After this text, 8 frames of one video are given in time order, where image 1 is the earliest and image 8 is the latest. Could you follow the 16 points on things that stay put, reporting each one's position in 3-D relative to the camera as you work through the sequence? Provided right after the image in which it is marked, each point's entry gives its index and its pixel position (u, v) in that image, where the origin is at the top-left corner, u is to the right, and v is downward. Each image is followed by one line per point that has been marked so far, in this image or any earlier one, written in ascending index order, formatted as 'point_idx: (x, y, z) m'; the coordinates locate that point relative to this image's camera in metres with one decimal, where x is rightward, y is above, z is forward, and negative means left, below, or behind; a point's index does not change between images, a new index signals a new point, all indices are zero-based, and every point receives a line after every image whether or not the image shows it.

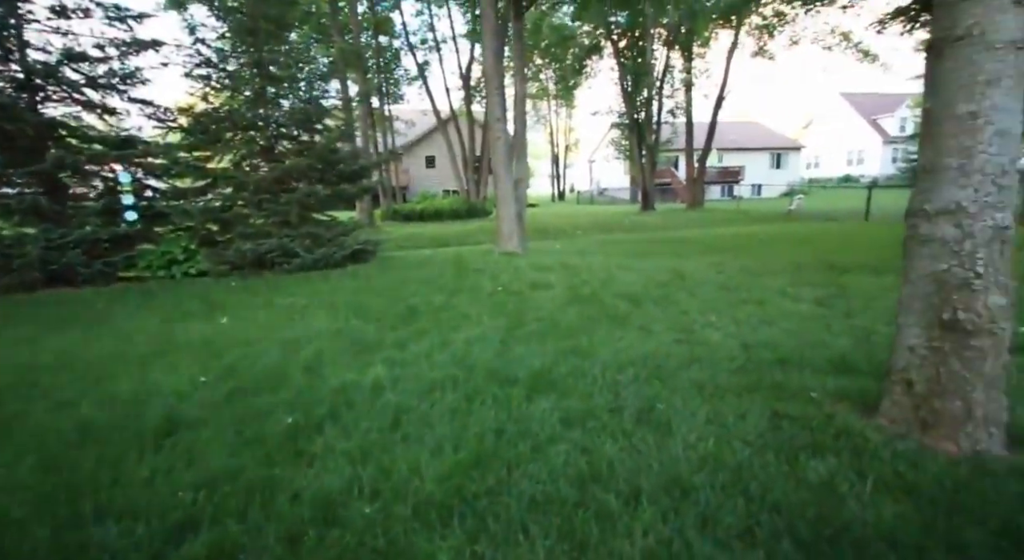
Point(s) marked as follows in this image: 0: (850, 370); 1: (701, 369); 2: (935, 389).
0: (+1.8, -0.5, +2.9) m
1: (+1.1, -0.5, +2.9) m
2: (+1.5, -0.4, +1.9) m
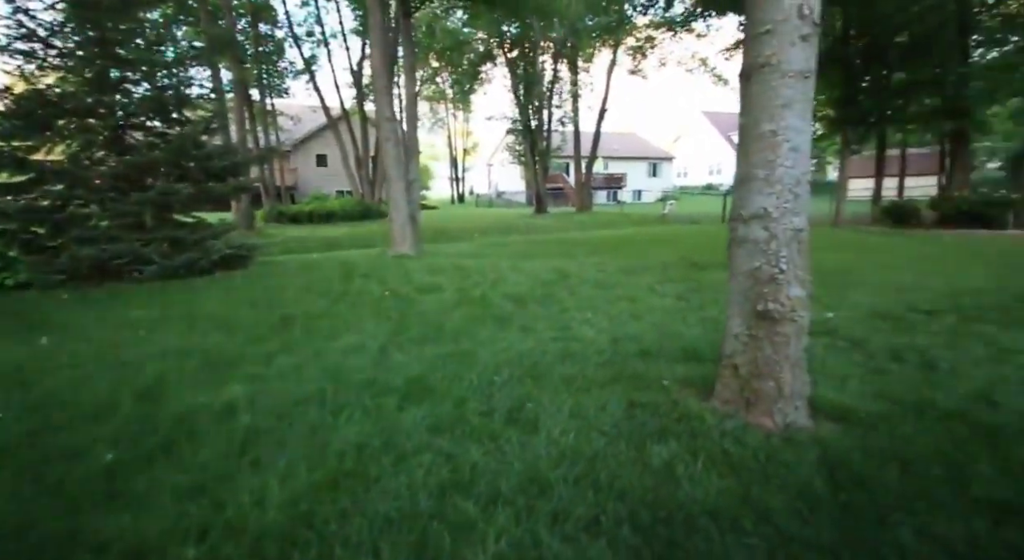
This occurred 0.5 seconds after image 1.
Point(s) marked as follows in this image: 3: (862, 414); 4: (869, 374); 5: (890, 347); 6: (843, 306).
0: (+1.1, -0.5, +3.2) m
1: (+0.3, -0.5, +3.0) m
2: (+1.0, -0.4, +2.2) m
3: (+1.6, -0.6, +2.4) m
4: (+2.0, -0.5, +3.1) m
5: (+2.5, -0.4, +3.6) m
6: (+3.0, -0.2, +4.8) m
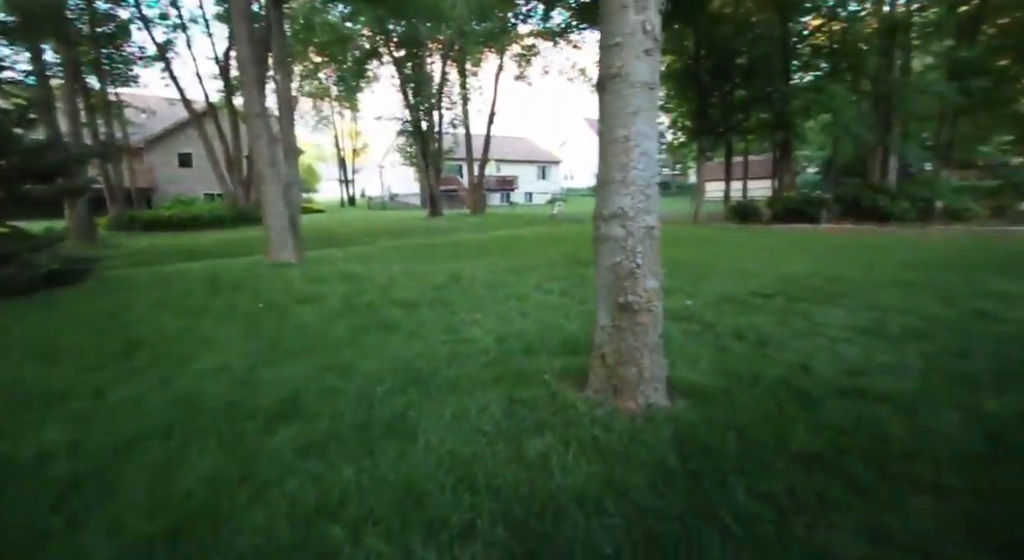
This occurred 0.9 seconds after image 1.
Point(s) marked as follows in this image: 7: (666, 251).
0: (+0.4, -0.4, +3.4) m
1: (-0.3, -0.5, +3.0) m
2: (+0.5, -0.3, +2.3) m
3: (+1.0, -0.6, +2.7) m
4: (+1.3, -0.4, +3.4) m
5: (+1.7, -0.3, +4.1) m
6: (+1.9, -0.1, +5.3) m
7: (+2.4, +0.5, +8.6) m
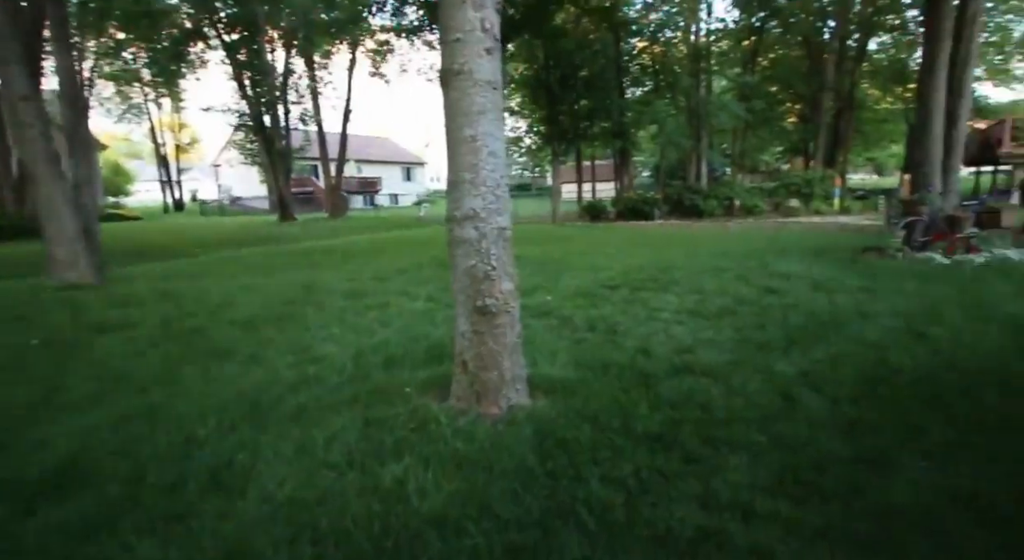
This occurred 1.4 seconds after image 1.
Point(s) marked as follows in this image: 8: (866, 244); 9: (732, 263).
0: (-0.5, -0.5, +3.3) m
1: (-1.1, -0.5, +2.8) m
2: (-0.1, -0.4, +2.3) m
3: (+0.3, -0.6, +2.8) m
4: (+0.4, -0.4, +3.5) m
5: (+0.6, -0.3, +4.3) m
6: (+0.5, -0.1, +5.5) m
7: (+0.1, +0.5, +8.8) m
8: (+6.1, +0.7, +9.5) m
9: (+2.9, +0.2, +7.3) m
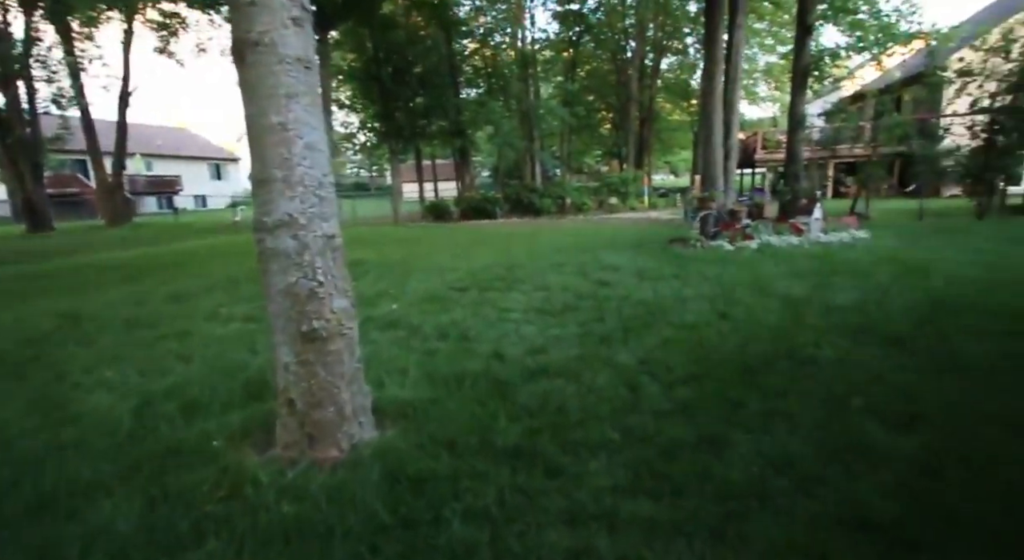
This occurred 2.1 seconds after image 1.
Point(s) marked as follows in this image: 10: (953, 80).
0: (-1.3, -0.6, +2.7) m
1: (-1.7, -0.7, +2.1) m
2: (-0.7, -0.4, +1.9) m
3: (-0.4, -0.6, +2.5) m
4: (-0.5, -0.5, +3.3) m
5: (-0.5, -0.4, +4.0) m
6: (-1.0, -0.1, +5.2) m
7: (-2.3, +0.4, +8.3) m
8: (+3.1, +0.9, +10.6) m
9: (+0.8, +0.3, +7.5) m
10: (+10.8, +5.0, +13.7) m
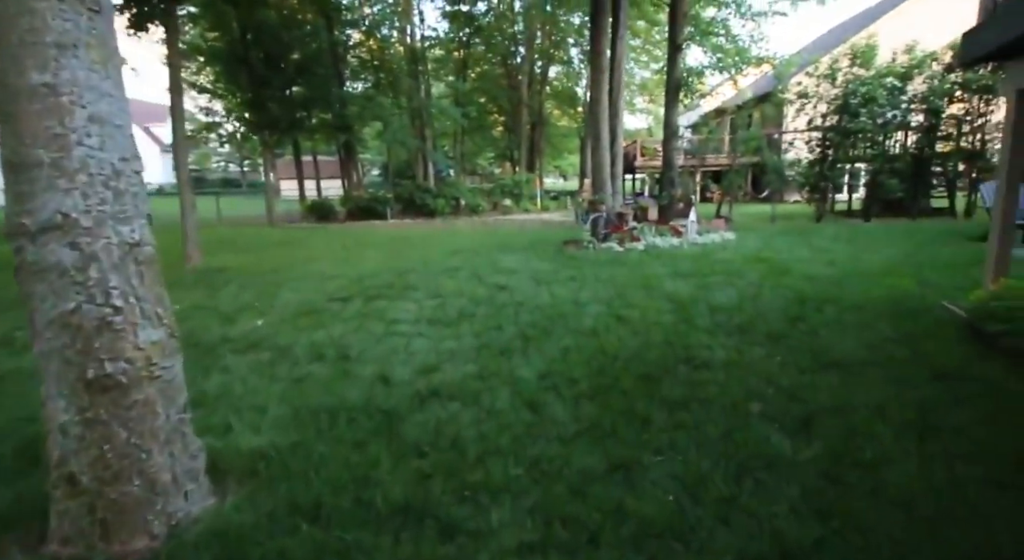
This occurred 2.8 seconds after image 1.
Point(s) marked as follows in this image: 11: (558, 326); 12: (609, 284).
0: (-1.8, -0.6, +2.1) m
1: (-2.1, -0.7, +1.4) m
2: (-1.0, -0.5, +1.4) m
3: (-0.9, -0.7, +2.0) m
4: (-1.1, -0.6, +2.7) m
5: (-1.3, -0.4, +3.5) m
6: (-2.0, -0.2, +4.5) m
7: (-3.9, +0.3, +7.3) m
8: (+1.1, +0.8, +10.6) m
9: (-0.6, +0.2, +7.2) m
10: (+7.9, +5.1, +15.2) m
11: (+0.4, -0.4, +4.0) m
12: (+1.0, -0.1, +5.7) m
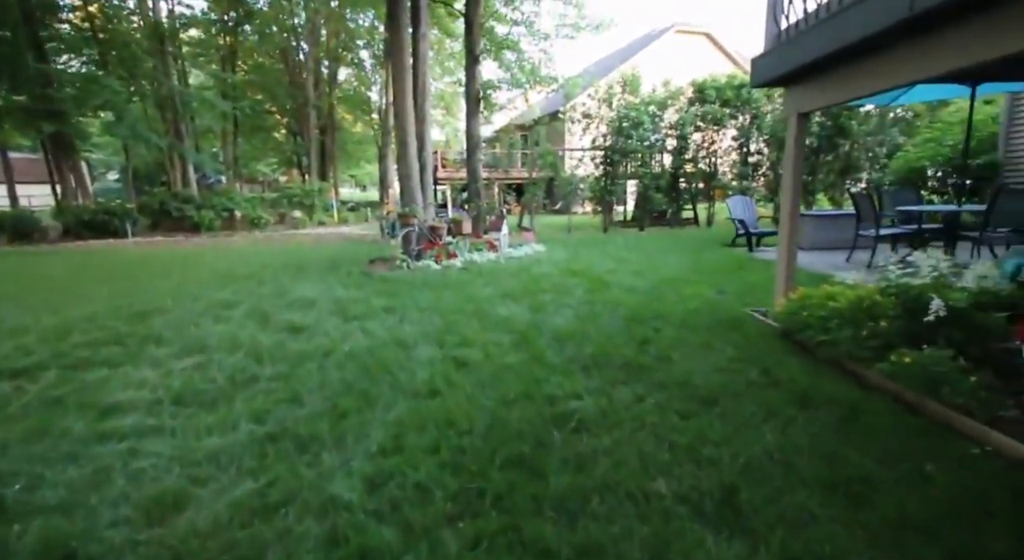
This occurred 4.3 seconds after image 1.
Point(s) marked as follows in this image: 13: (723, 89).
0: (-2.0, -0.9, +0.4) m
1: (-2.0, -1.0, -0.4) m
2: (-1.1, -0.7, 0.0) m
3: (-1.1, -0.9, +0.6) m
4: (-1.6, -0.8, +1.2) m
5: (-2.0, -0.7, +1.9) m
6: (-3.1, -0.6, +2.6) m
7: (-5.9, -0.2, +4.5) m
8: (-2.5, +0.5, +9.4) m
9: (-2.8, -0.1, +5.6) m
10: (+2.1, +4.9, +16.1) m
11: (-0.7, -0.6, +3.0) m
12: (-0.7, -0.3, +4.8) m
13: (+5.7, +5.1, +14.5) m
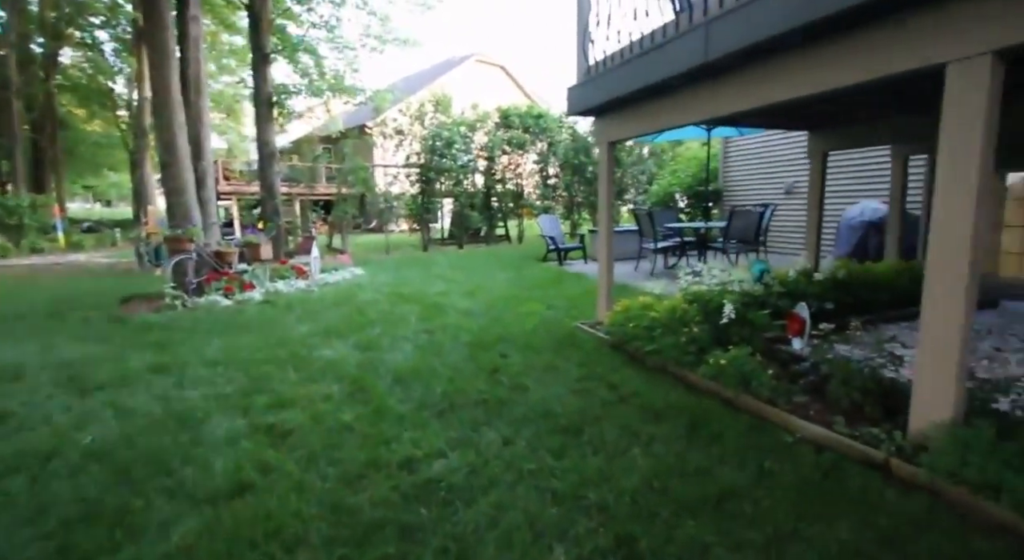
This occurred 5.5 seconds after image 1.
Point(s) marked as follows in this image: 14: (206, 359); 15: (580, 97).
0: (-1.6, -1.0, -0.8) m
1: (-1.4, -1.1, -1.5) m
2: (-0.7, -0.8, -0.9) m
3: (-0.9, -1.0, -0.3) m
4: (-1.6, -1.0, +0.1) m
5: (-2.2, -0.9, +0.6) m
6: (-3.5, -0.9, +0.9) m
7: (-6.7, -0.8, +1.8) m
8: (-5.3, -0.1, +7.5) m
9: (-4.2, -0.6, +3.8) m
10: (-3.6, +4.2, +15.5) m
11: (-1.4, -0.8, +2.1) m
12: (-2.0, -0.6, +3.8) m
13: (+0.4, +4.7, +15.3) m
14: (-2.3, -0.6, +4.0) m
15: (+0.7, +2.0, +5.8) m
